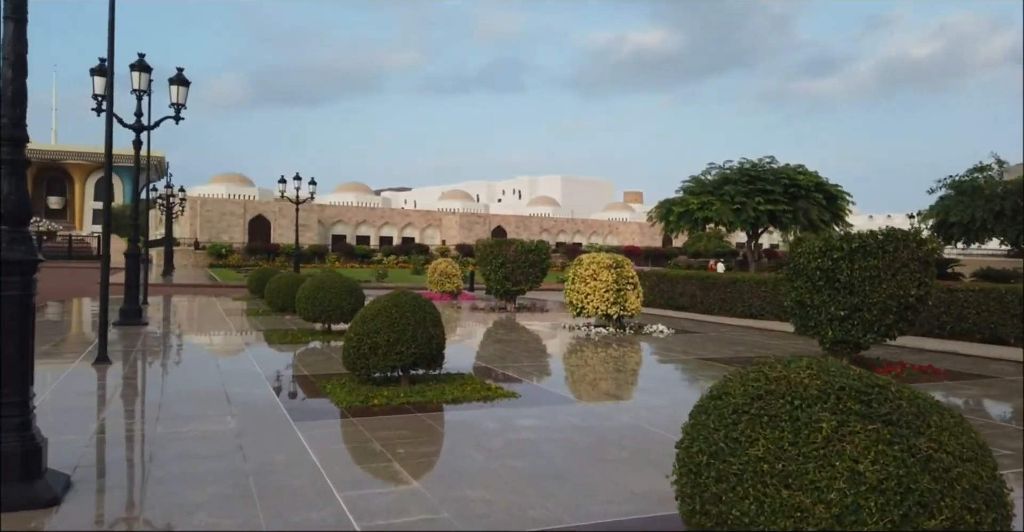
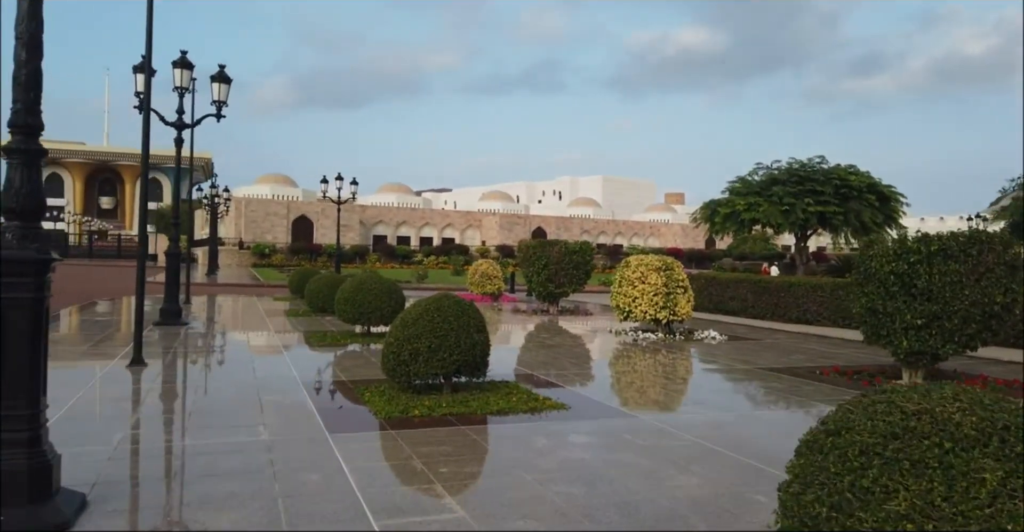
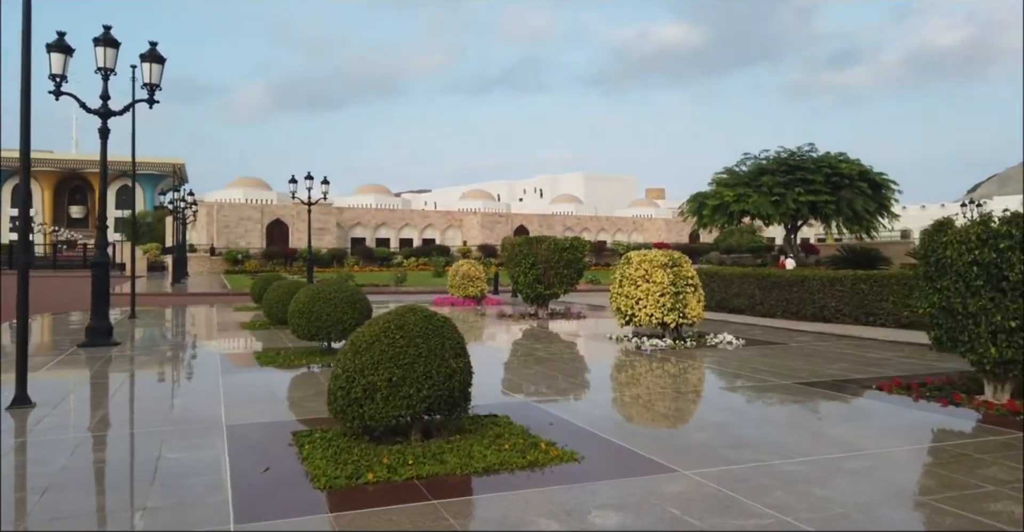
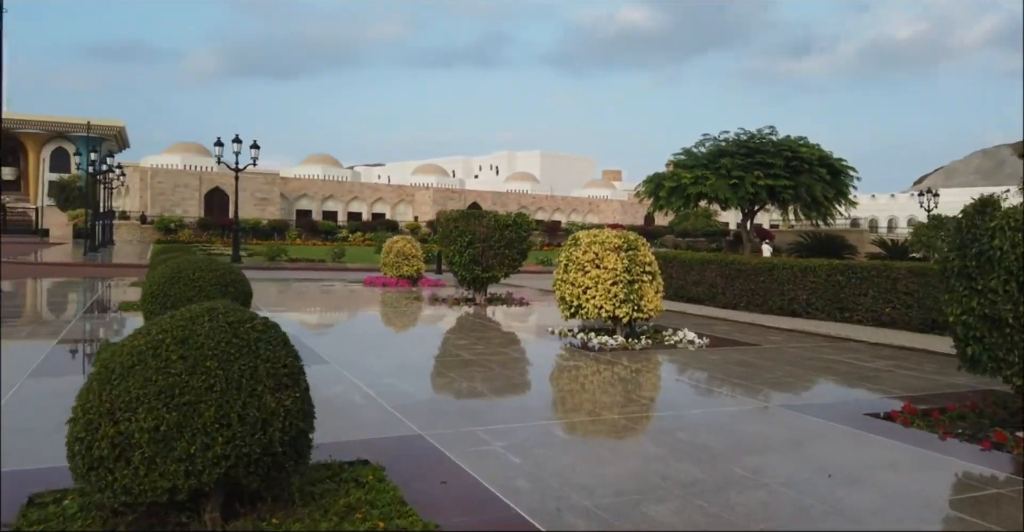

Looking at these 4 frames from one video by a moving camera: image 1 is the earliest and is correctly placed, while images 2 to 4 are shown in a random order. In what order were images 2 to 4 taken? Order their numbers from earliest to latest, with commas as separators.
2, 3, 4
